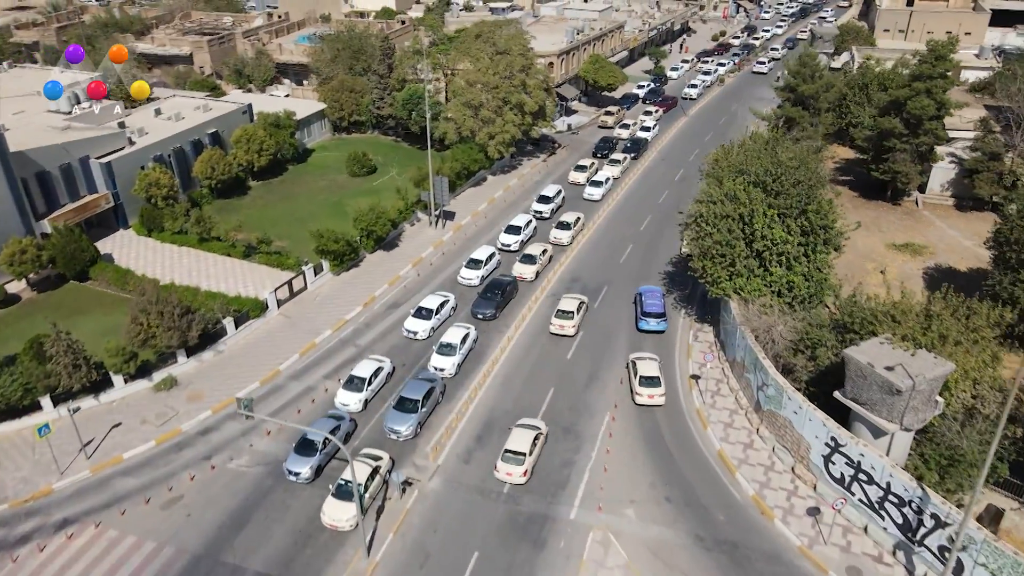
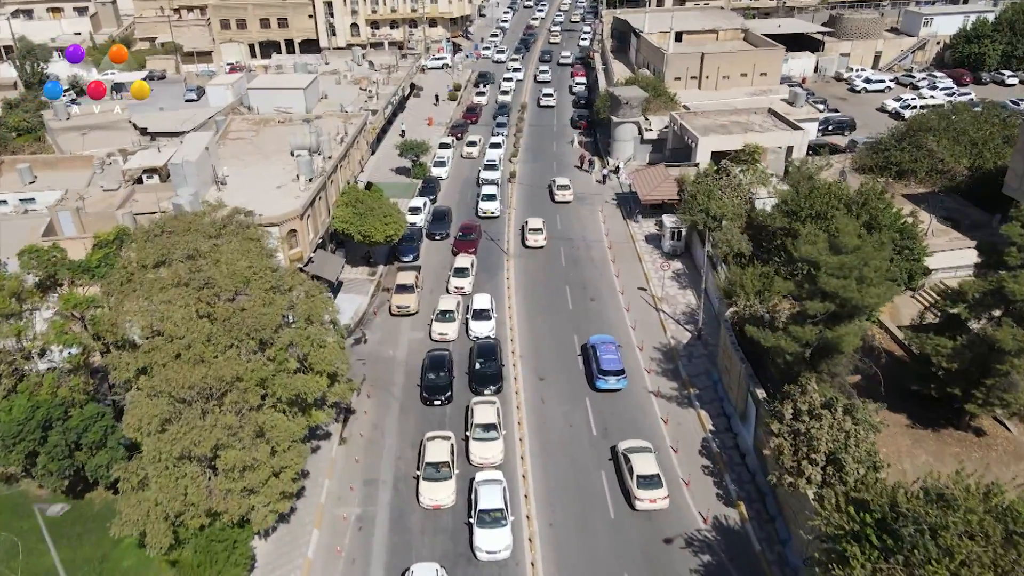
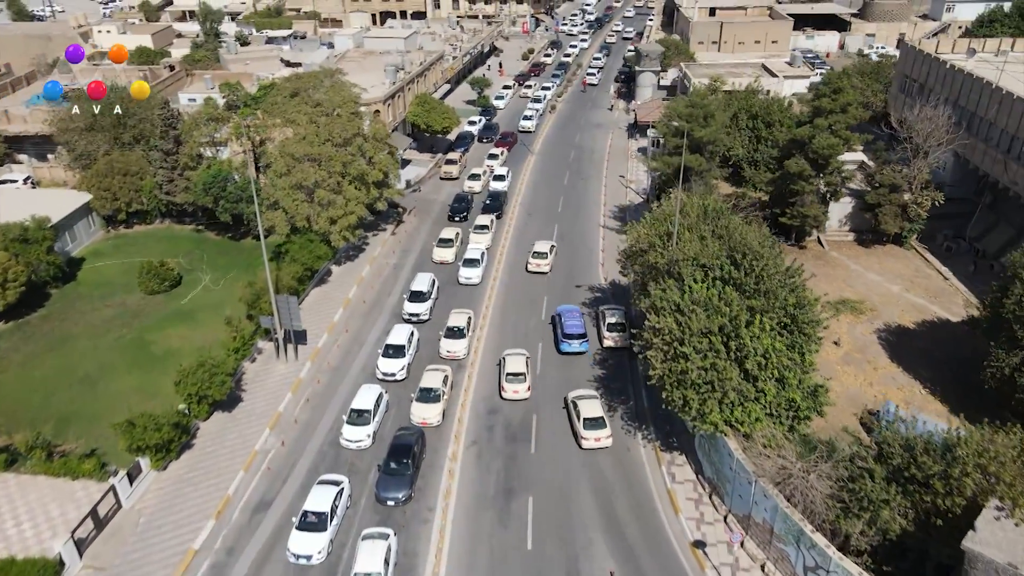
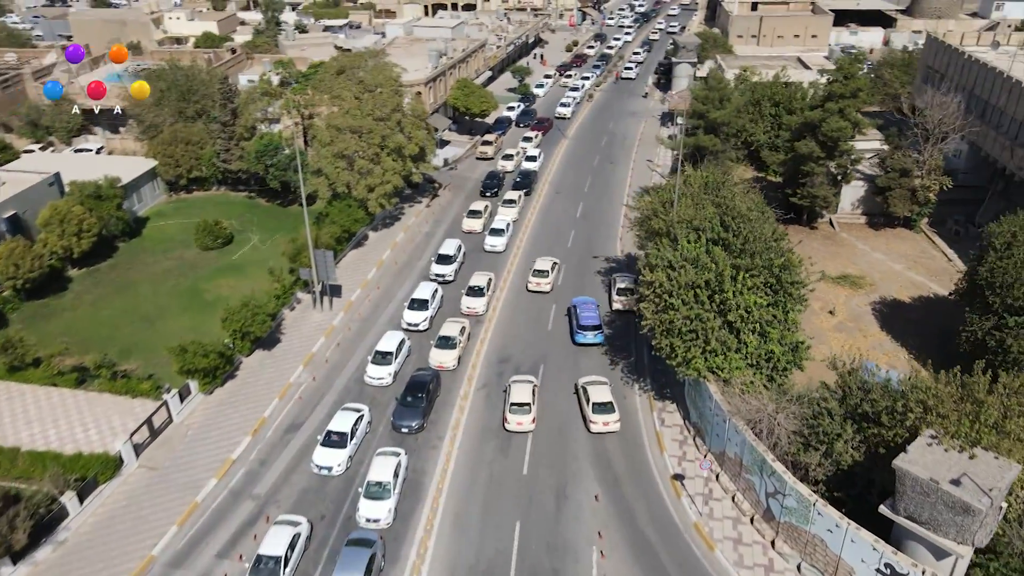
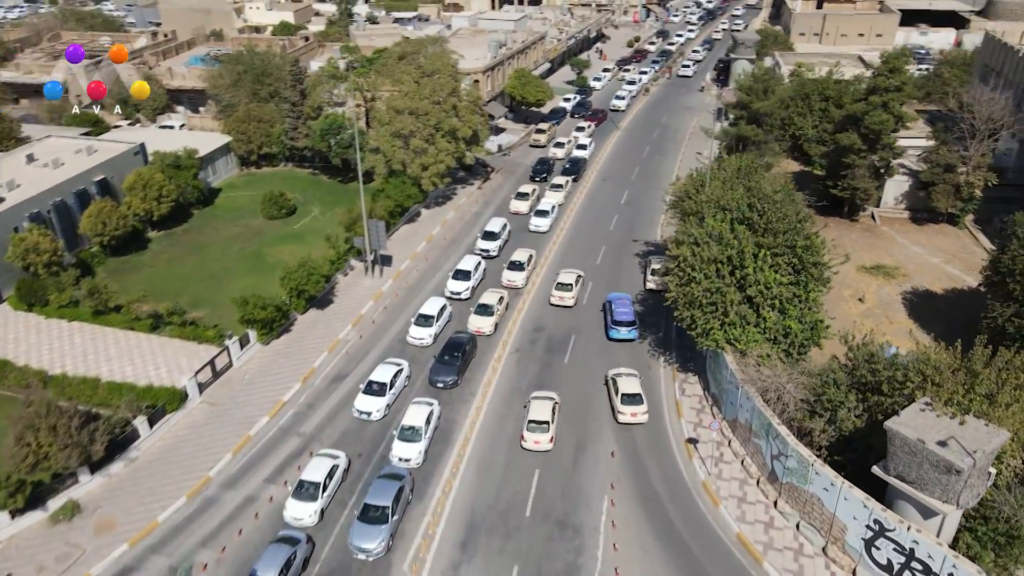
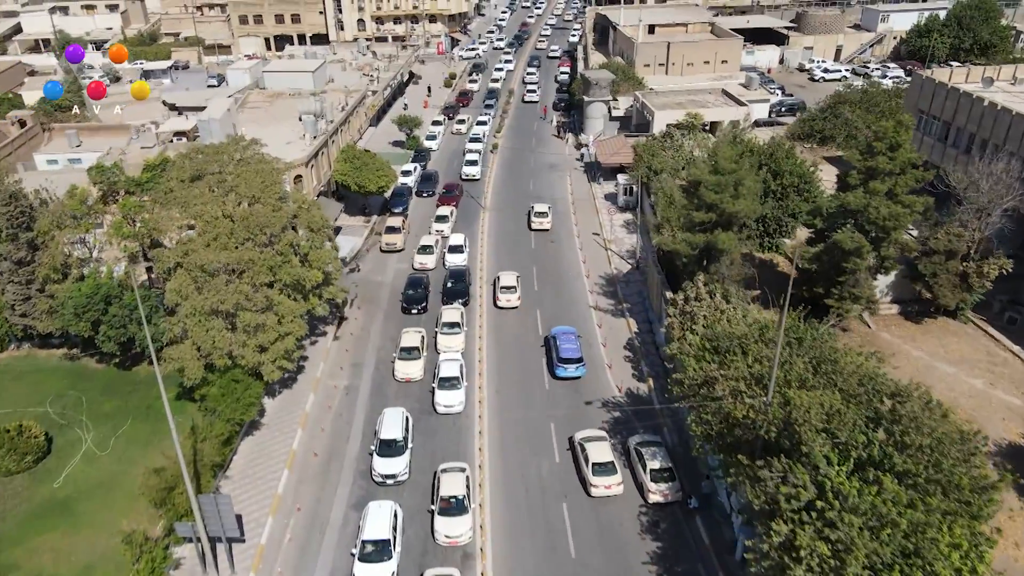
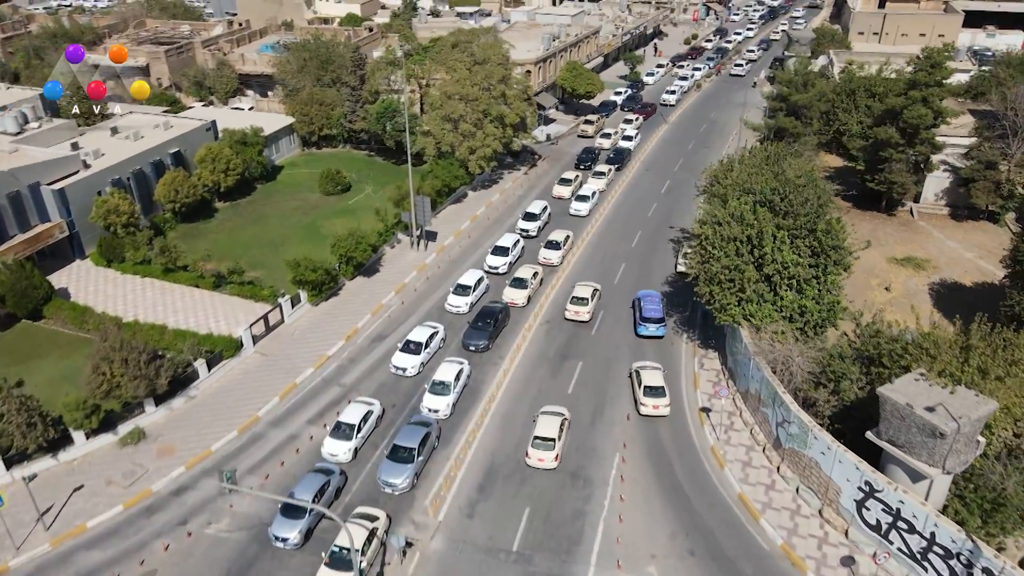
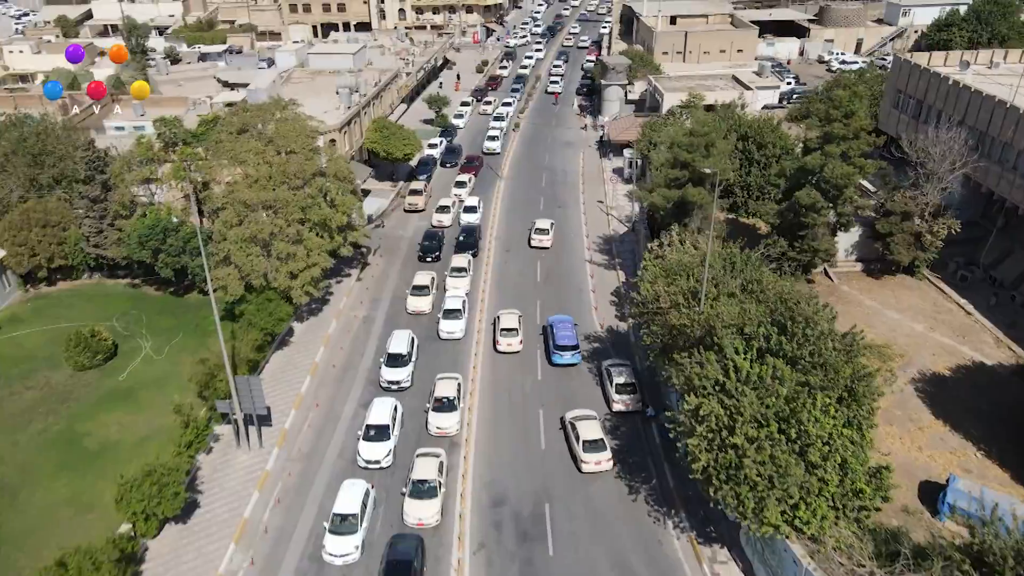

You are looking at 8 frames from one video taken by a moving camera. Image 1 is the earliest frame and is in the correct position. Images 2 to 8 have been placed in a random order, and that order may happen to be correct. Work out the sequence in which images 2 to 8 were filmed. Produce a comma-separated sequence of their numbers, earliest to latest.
7, 5, 4, 3, 8, 6, 2
